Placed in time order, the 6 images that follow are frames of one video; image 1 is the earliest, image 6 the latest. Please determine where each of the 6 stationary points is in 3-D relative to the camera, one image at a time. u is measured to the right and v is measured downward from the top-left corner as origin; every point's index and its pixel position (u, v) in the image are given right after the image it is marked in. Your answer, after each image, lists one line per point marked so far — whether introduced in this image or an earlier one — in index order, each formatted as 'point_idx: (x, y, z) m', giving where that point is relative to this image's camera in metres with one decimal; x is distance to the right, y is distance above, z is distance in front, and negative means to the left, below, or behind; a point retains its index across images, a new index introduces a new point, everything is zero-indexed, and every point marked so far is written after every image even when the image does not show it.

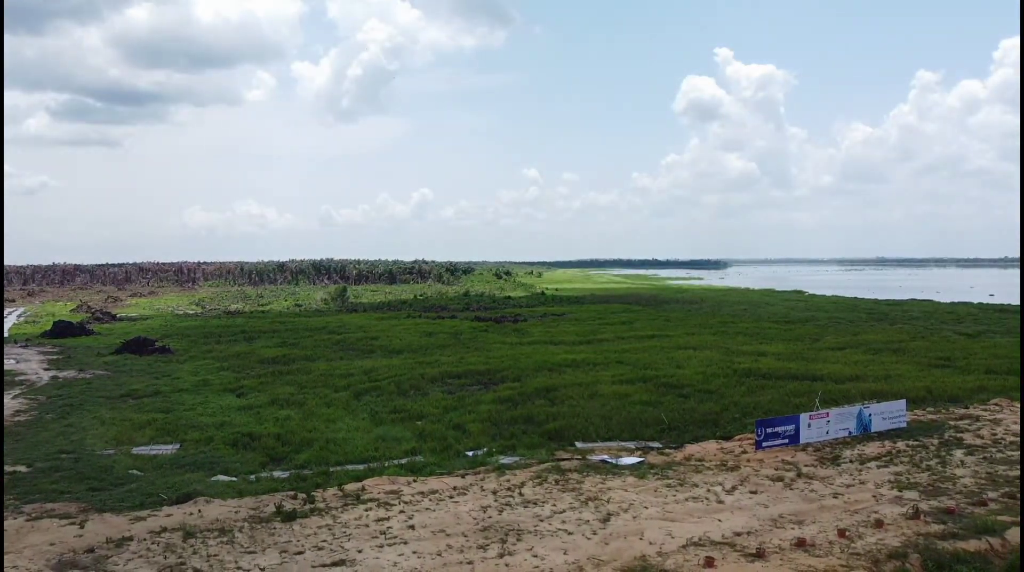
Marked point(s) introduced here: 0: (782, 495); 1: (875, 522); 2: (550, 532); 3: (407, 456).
0: (+4.9, -3.8, +14.7) m
1: (+5.8, -3.8, +12.9) m
2: (+0.6, -3.8, +12.5) m
3: (-2.4, -3.8, +18.2) m
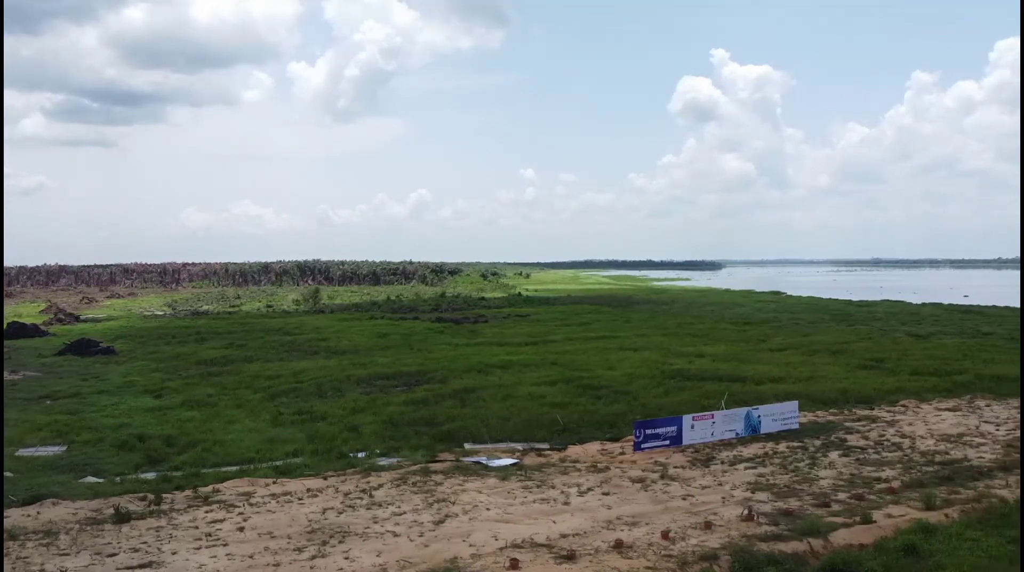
0: (+2.2, -3.8, +14.7) m
1: (+3.1, -3.8, +12.9) m
2: (-2.1, -3.9, +12.5) m
3: (-5.1, -3.9, +18.2) m
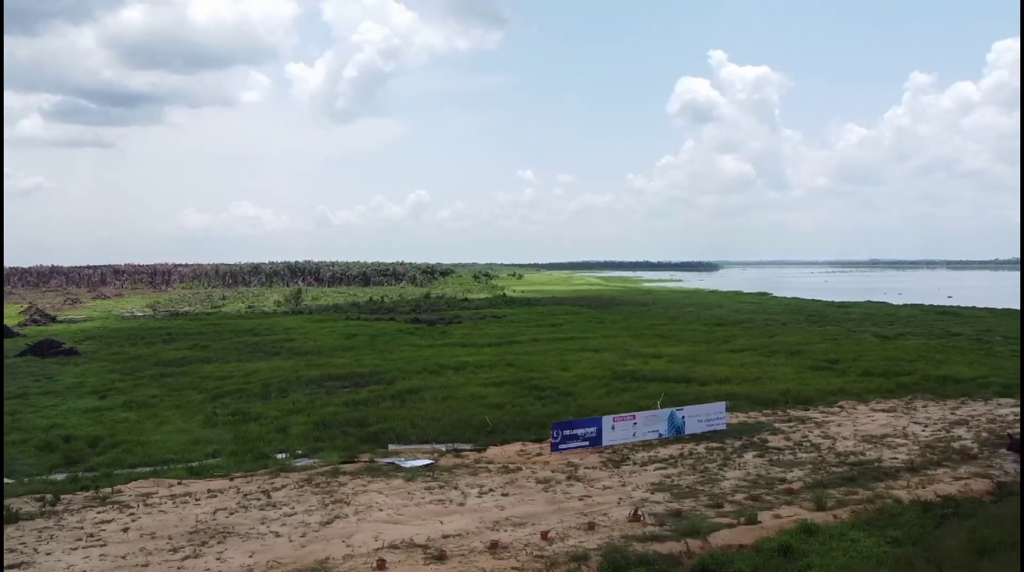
0: (+0.3, -3.8, +14.8) m
1: (+1.2, -3.8, +12.9) m
2: (-4.0, -3.9, +12.6) m
3: (-6.9, -3.9, +18.2) m
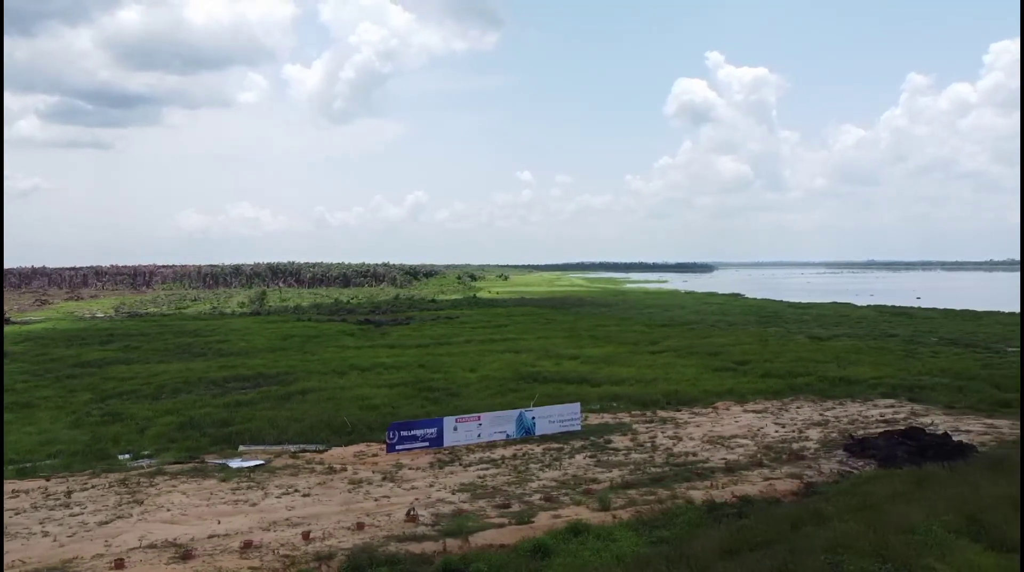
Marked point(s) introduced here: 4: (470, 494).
0: (-3.3, -3.9, +14.8) m
1: (-2.4, -3.9, +13.0) m
2: (-7.7, -3.9, +12.6) m
3: (-10.6, -3.9, +18.3) m
4: (-0.8, -3.8, +14.9) m
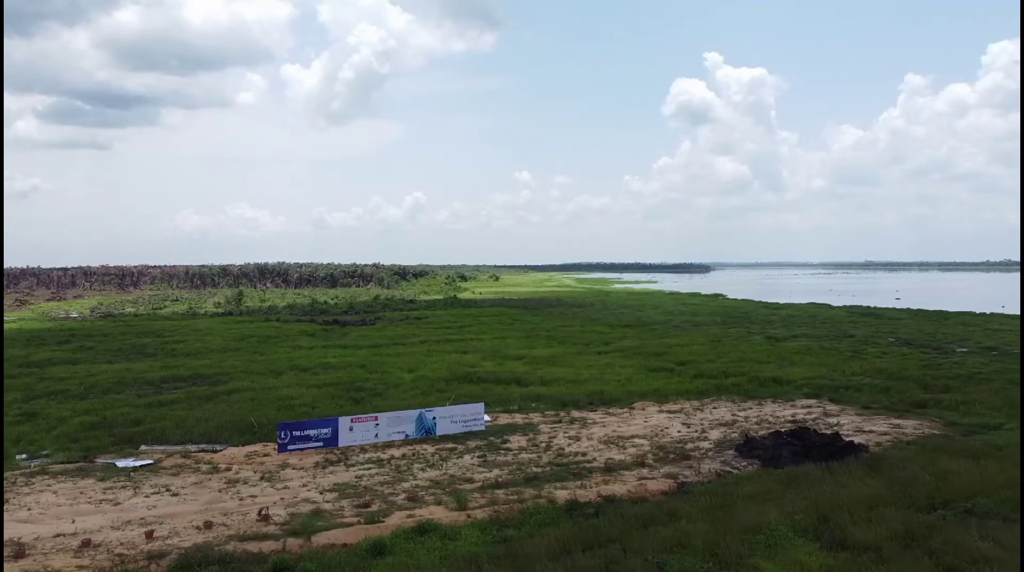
0: (-5.8, -3.9, +14.9) m
1: (-4.9, -3.9, +13.1) m
2: (-10.1, -3.9, +12.7) m
3: (-13.0, -3.9, +18.4) m
4: (-3.2, -3.9, +14.9) m
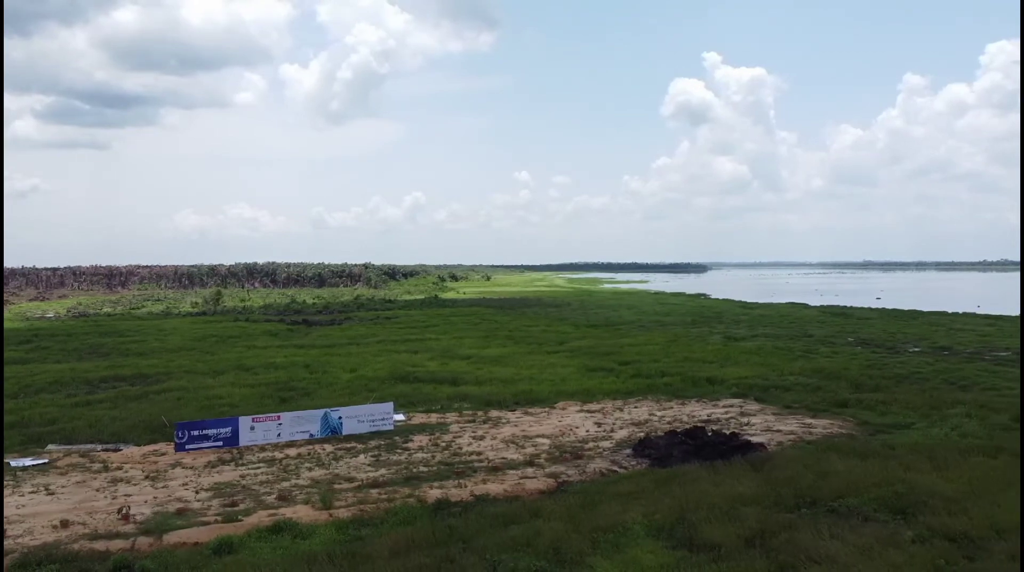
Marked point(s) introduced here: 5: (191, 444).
0: (-8.1, -3.9, +15.0) m
1: (-7.2, -3.8, +13.1) m
2: (-12.4, -3.9, +12.8) m
3: (-15.3, -3.9, +18.4) m
4: (-5.5, -3.8, +15.0) m
5: (-7.3, -3.6, +18.3) m
